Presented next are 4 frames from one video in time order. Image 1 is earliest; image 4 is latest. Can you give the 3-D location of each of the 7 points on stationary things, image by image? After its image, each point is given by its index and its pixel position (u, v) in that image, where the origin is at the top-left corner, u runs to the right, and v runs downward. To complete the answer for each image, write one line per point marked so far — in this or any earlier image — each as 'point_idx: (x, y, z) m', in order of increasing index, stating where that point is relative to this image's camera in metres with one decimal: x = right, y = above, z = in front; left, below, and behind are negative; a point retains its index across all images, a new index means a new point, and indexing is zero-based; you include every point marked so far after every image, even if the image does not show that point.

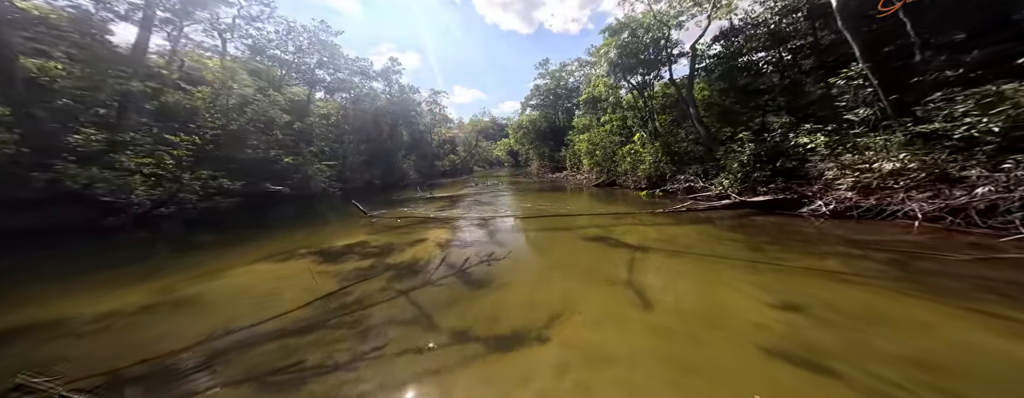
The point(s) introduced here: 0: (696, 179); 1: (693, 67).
0: (+7.9, +0.8, +10.8) m
1: (+8.9, +6.4, +12.4) m
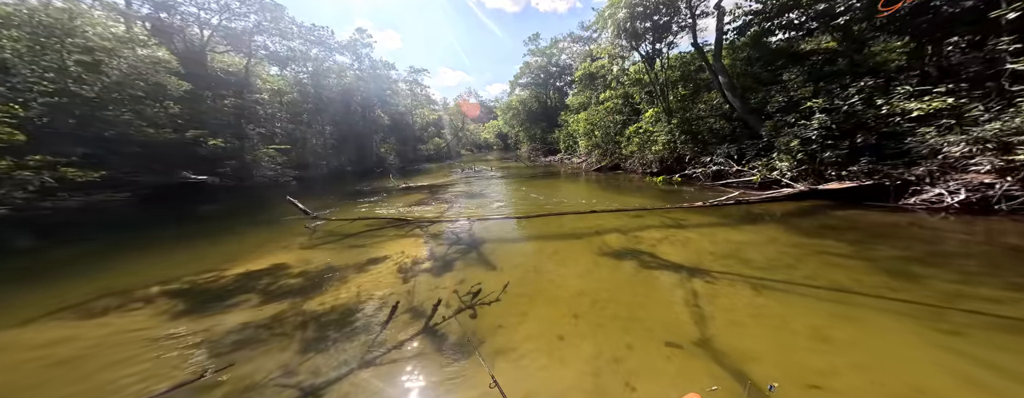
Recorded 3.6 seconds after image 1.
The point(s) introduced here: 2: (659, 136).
0: (+7.6, +1.3, +9.1) m
1: (+8.4, +6.9, +10.5) m
2: (+6.7, +2.9, +11.8) m
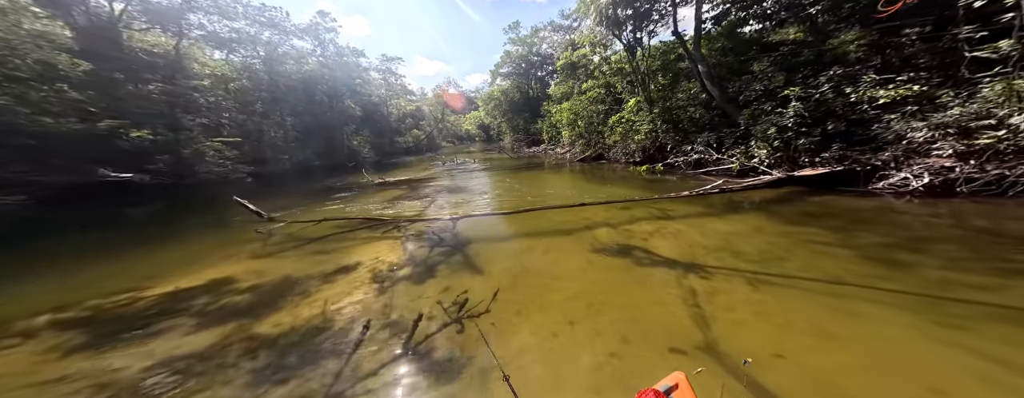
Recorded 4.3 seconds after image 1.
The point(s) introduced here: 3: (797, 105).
0: (+7.1, +1.8, +9.3) m
1: (+7.6, +7.4, +10.4) m
2: (+5.9, +3.4, +11.8) m
3: (+7.9, +2.6, +7.1) m
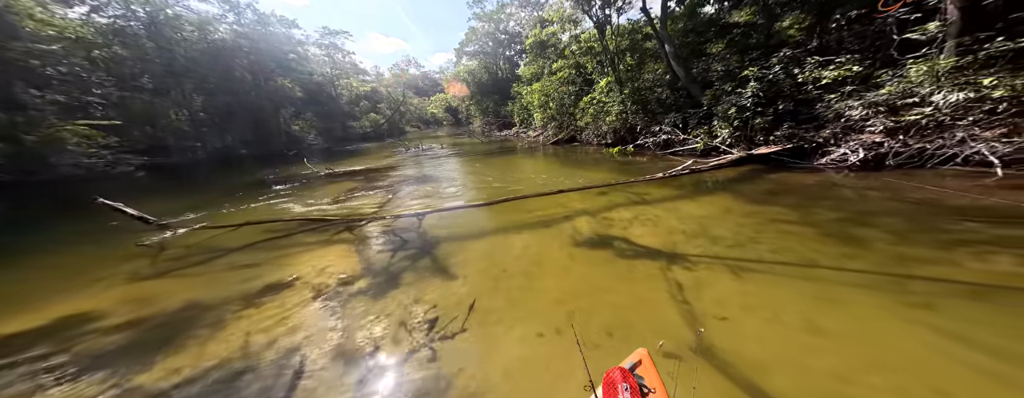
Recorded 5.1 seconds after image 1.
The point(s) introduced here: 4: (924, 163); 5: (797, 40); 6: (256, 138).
0: (+6.0, +2.5, +9.4) m
1: (+6.2, +8.3, +10.3) m
2: (+4.6, +4.2, +11.7) m
3: (+7.0, +3.3, +7.3) m
4: (+8.5, +0.7, +5.3) m
5: (+9.2, +5.1, +8.2) m
6: (-16.8, +4.2, +18.2) m
